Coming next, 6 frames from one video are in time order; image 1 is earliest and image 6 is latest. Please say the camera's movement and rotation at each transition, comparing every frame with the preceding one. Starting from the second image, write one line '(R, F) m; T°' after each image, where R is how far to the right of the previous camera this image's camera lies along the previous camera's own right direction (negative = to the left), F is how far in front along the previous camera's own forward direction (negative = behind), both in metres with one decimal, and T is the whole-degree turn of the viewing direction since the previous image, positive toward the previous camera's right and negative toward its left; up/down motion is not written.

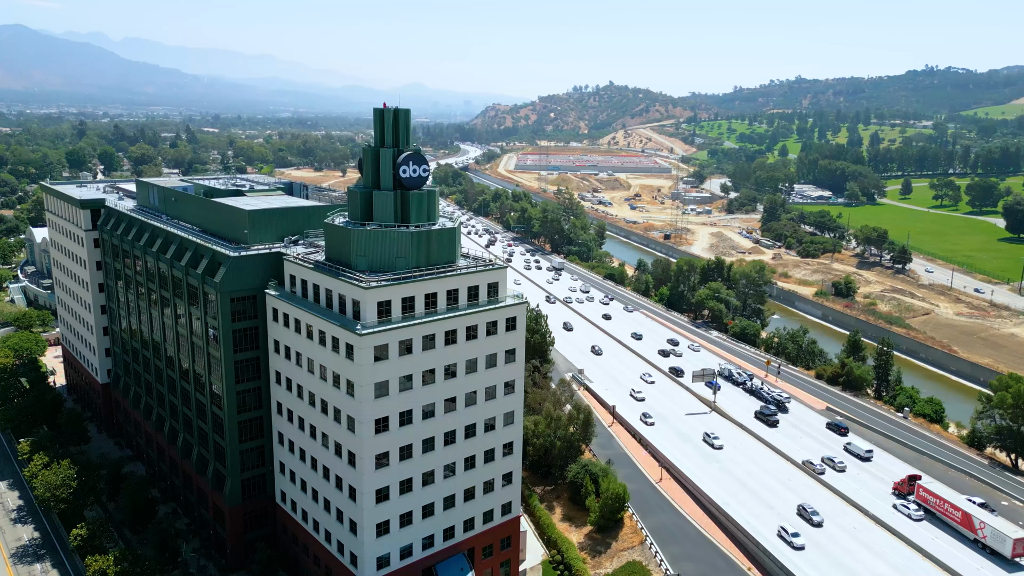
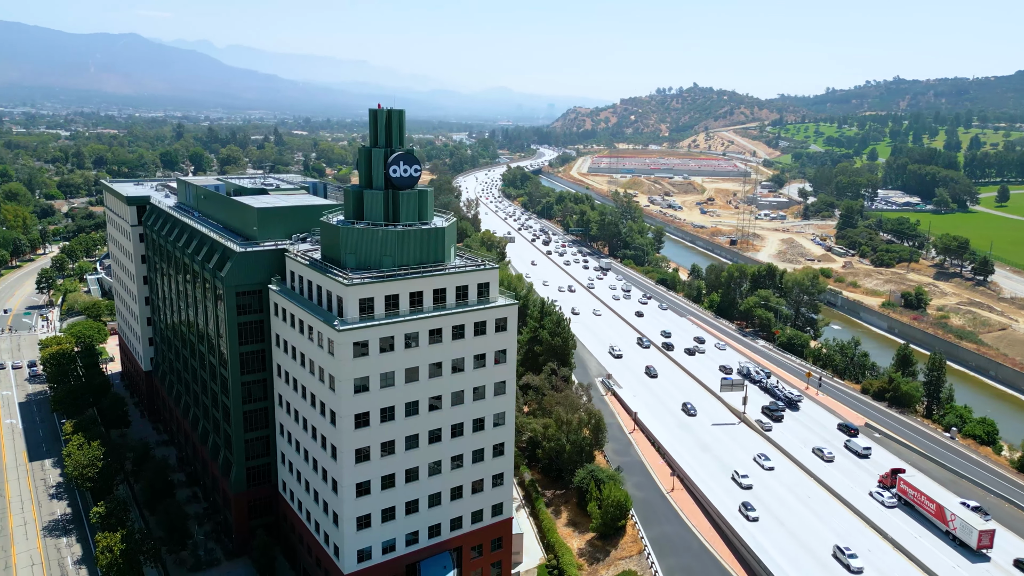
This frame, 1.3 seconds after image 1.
(+5.7, +0.4) m; -6°
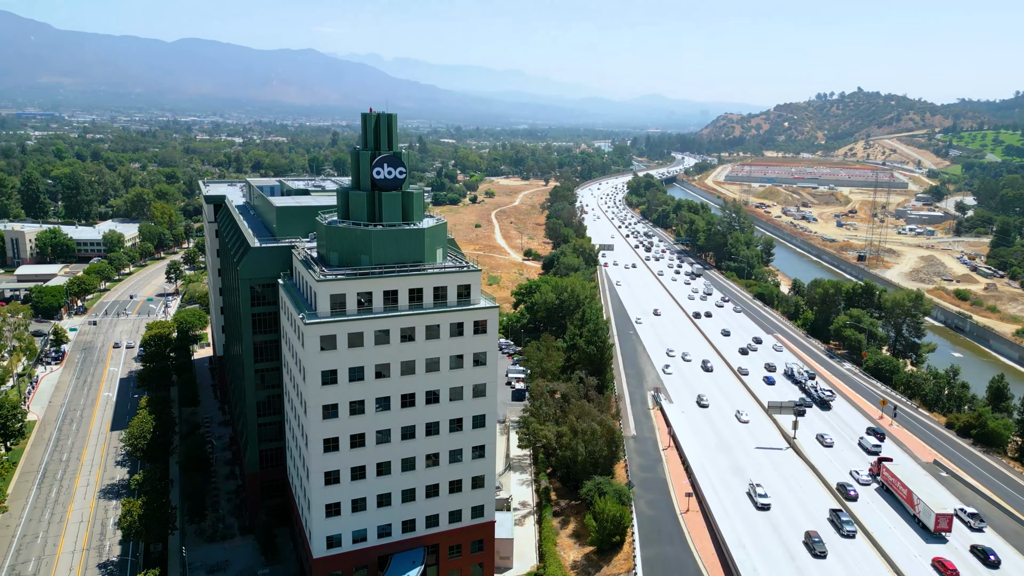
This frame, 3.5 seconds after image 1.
(+10.6, +1.1) m; -11°
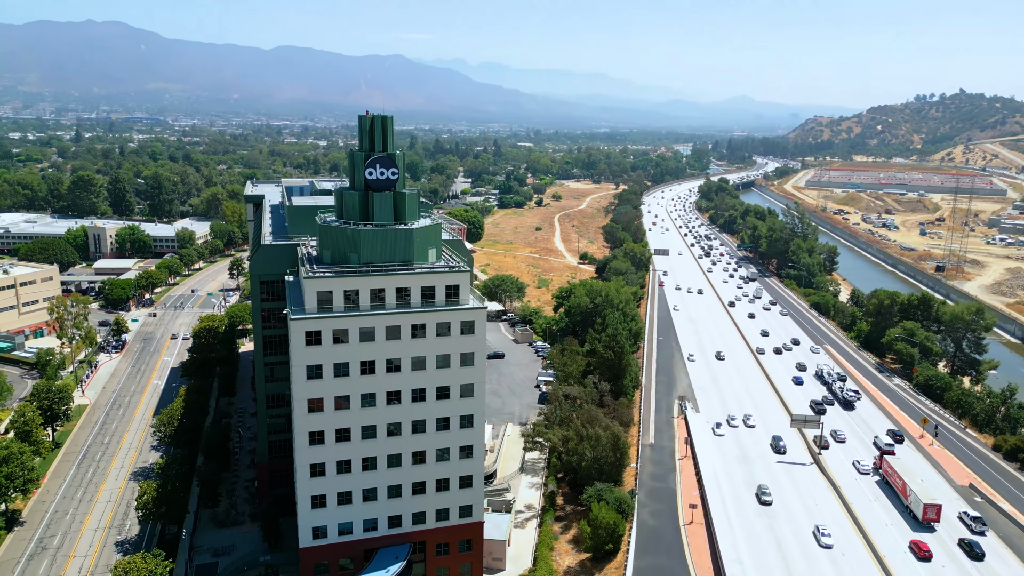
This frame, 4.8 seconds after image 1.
(+5.9, +0.3) m; -6°
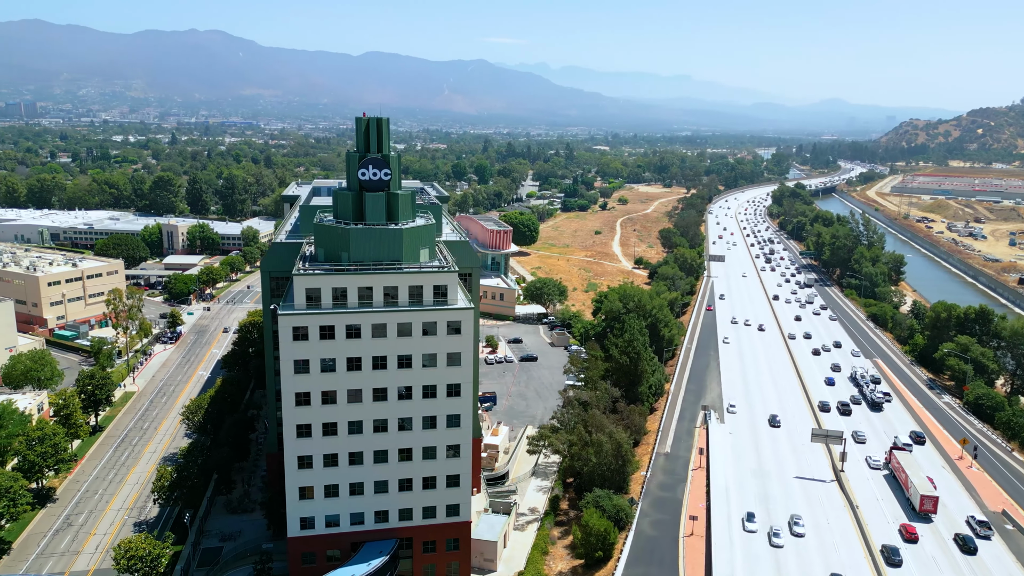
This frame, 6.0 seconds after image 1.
(+5.9, +0.3) m; -6°
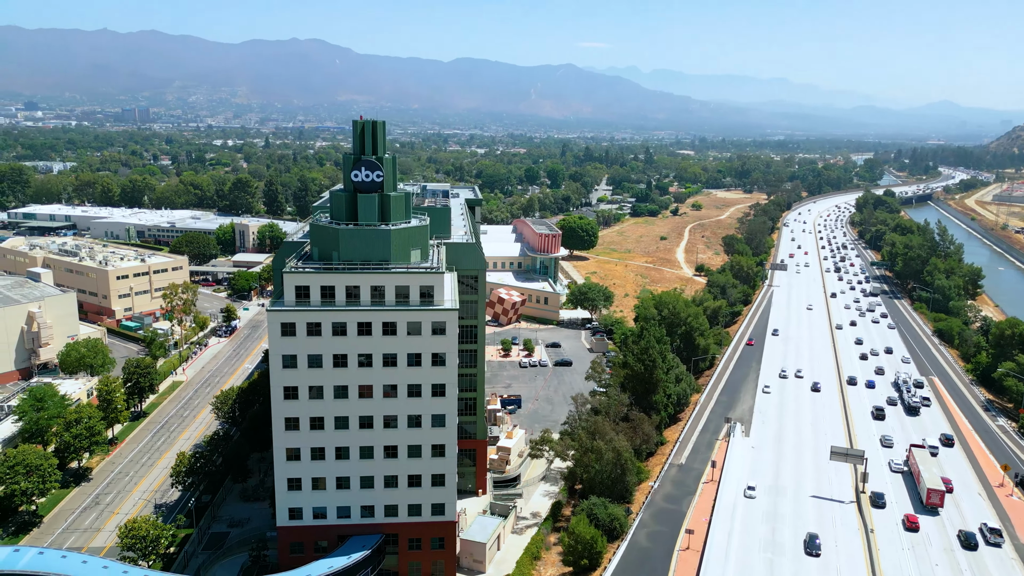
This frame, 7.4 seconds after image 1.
(+6.6, +0.4) m; -7°
